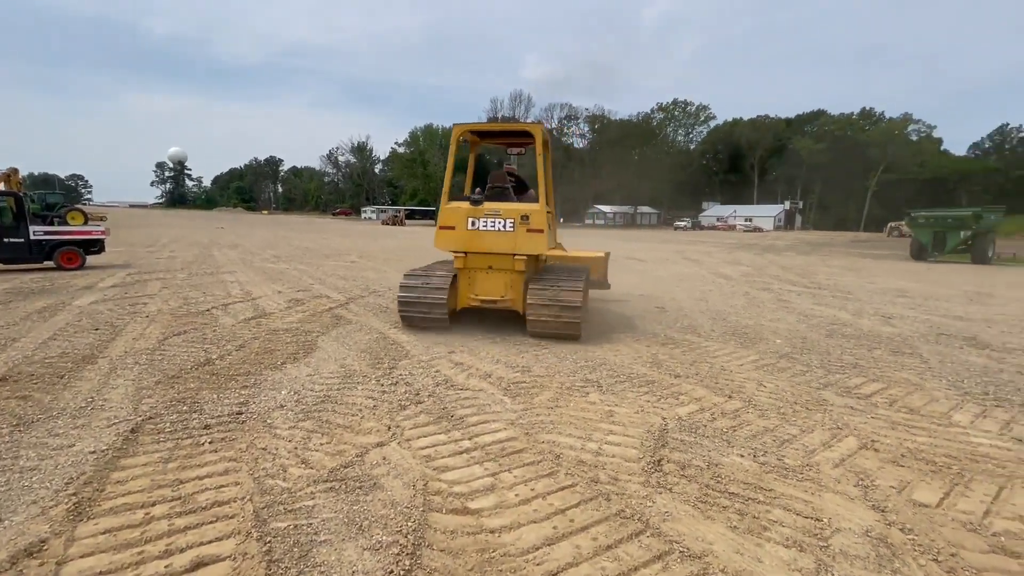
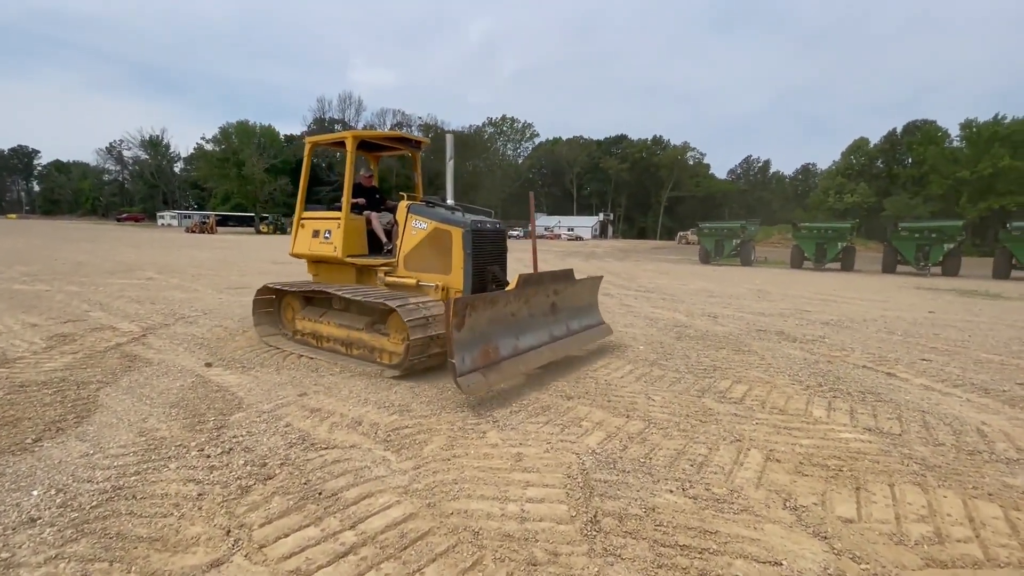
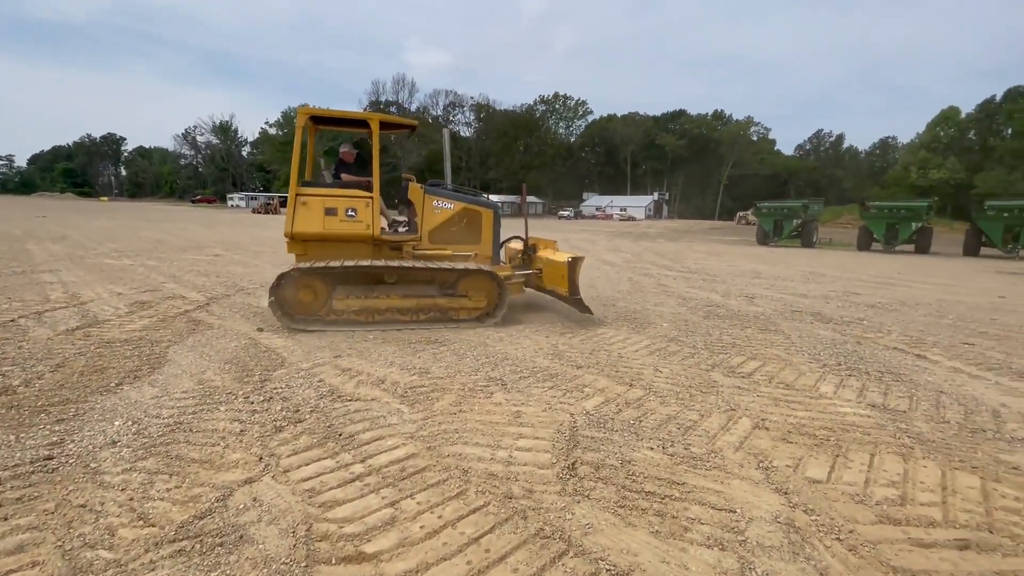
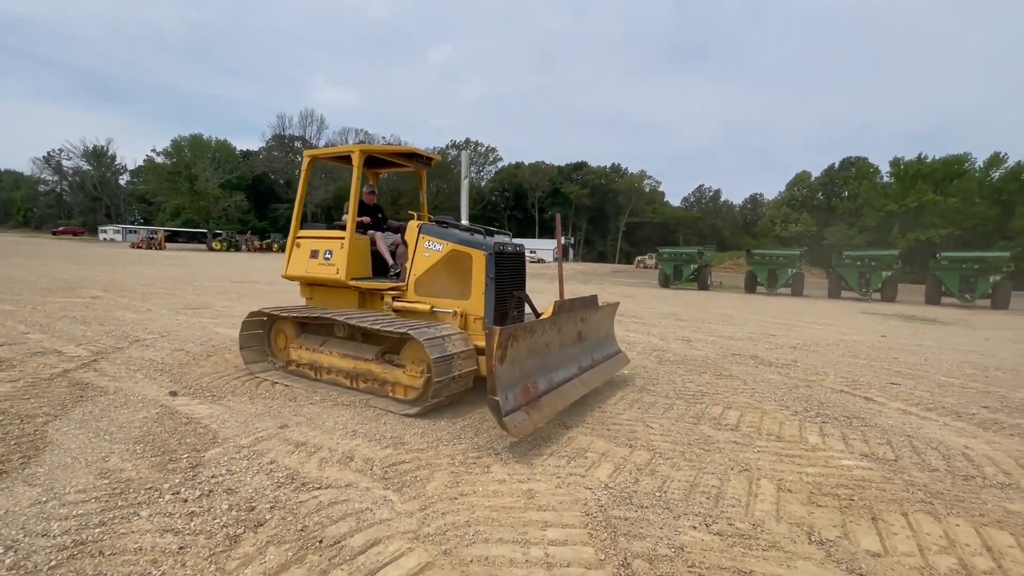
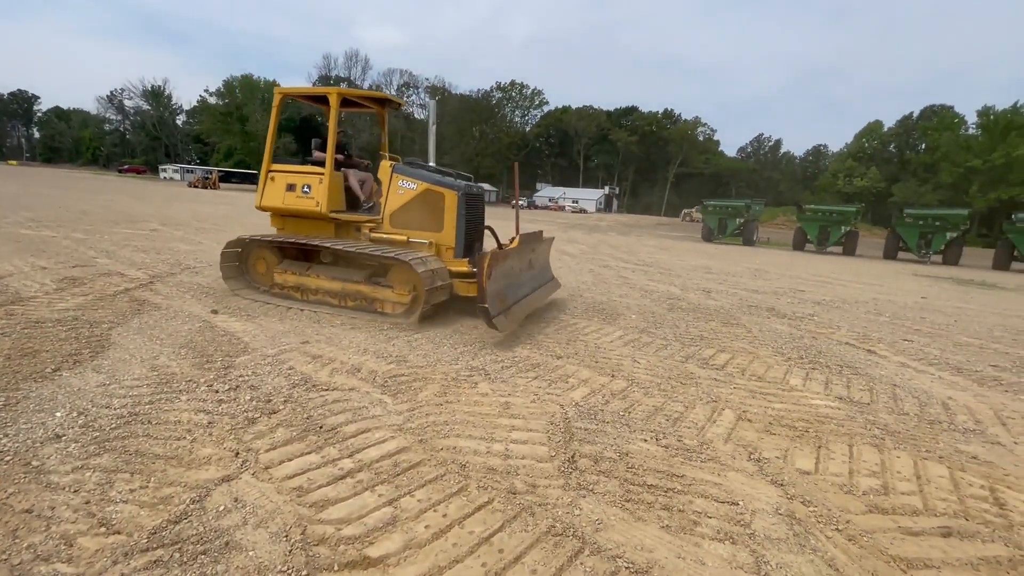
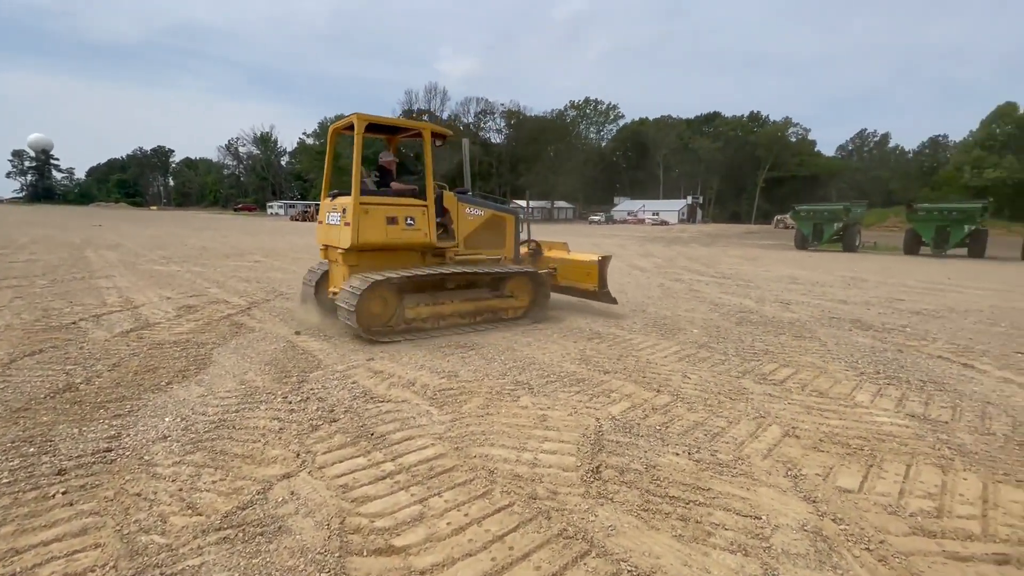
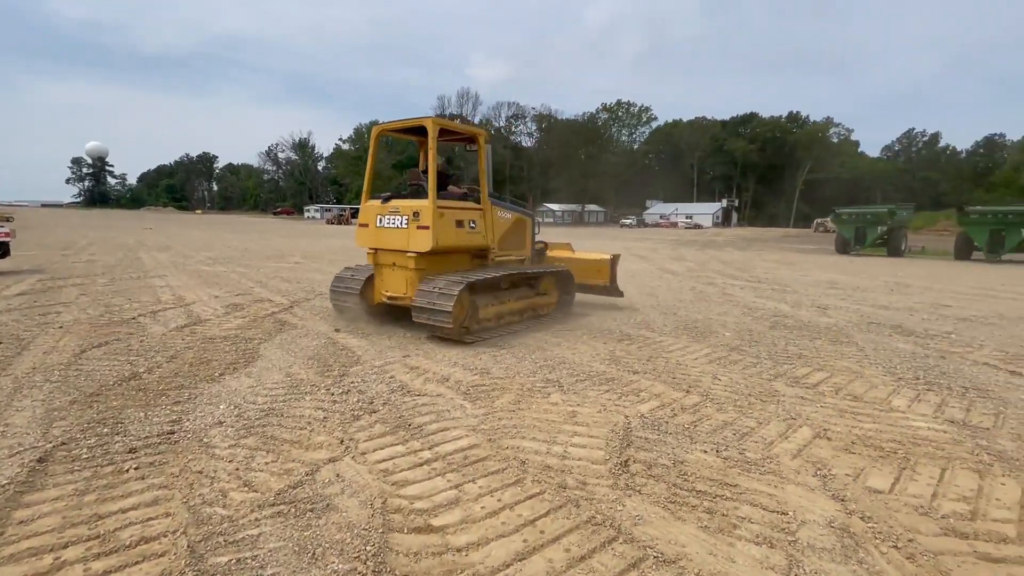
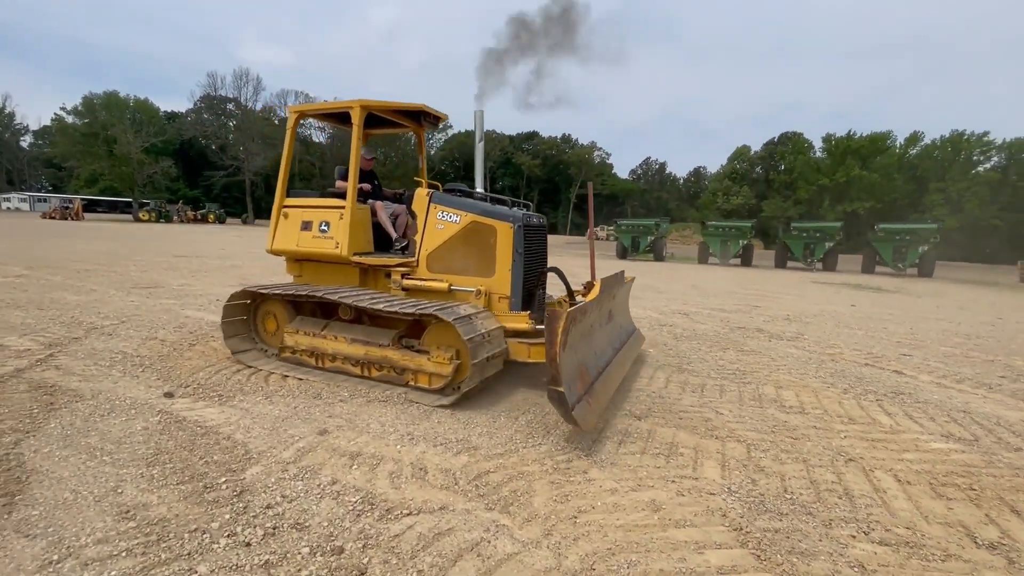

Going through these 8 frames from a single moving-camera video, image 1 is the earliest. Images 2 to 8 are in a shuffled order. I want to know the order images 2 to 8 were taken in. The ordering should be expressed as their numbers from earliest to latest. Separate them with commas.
7, 6, 3, 5, 2, 4, 8
